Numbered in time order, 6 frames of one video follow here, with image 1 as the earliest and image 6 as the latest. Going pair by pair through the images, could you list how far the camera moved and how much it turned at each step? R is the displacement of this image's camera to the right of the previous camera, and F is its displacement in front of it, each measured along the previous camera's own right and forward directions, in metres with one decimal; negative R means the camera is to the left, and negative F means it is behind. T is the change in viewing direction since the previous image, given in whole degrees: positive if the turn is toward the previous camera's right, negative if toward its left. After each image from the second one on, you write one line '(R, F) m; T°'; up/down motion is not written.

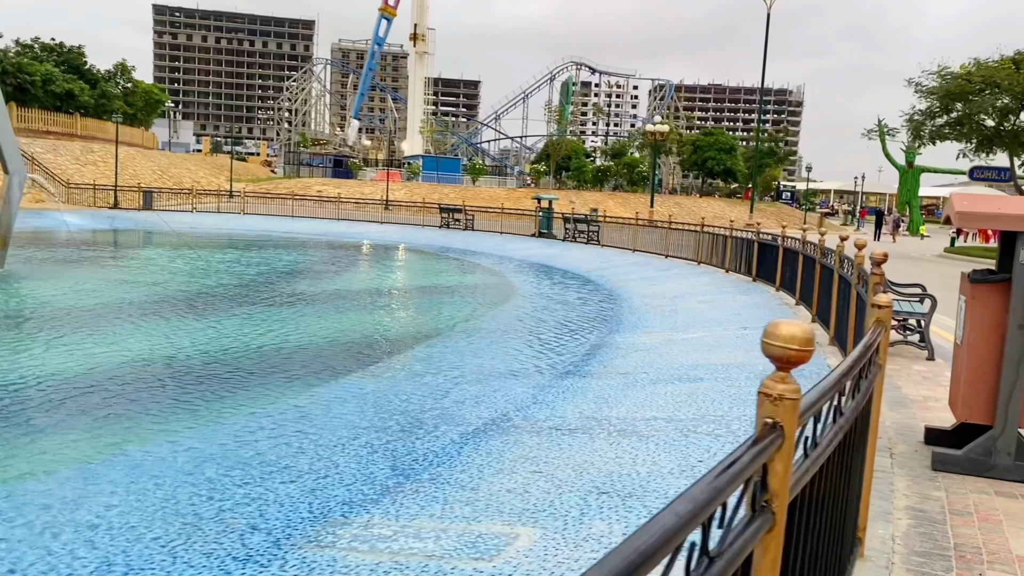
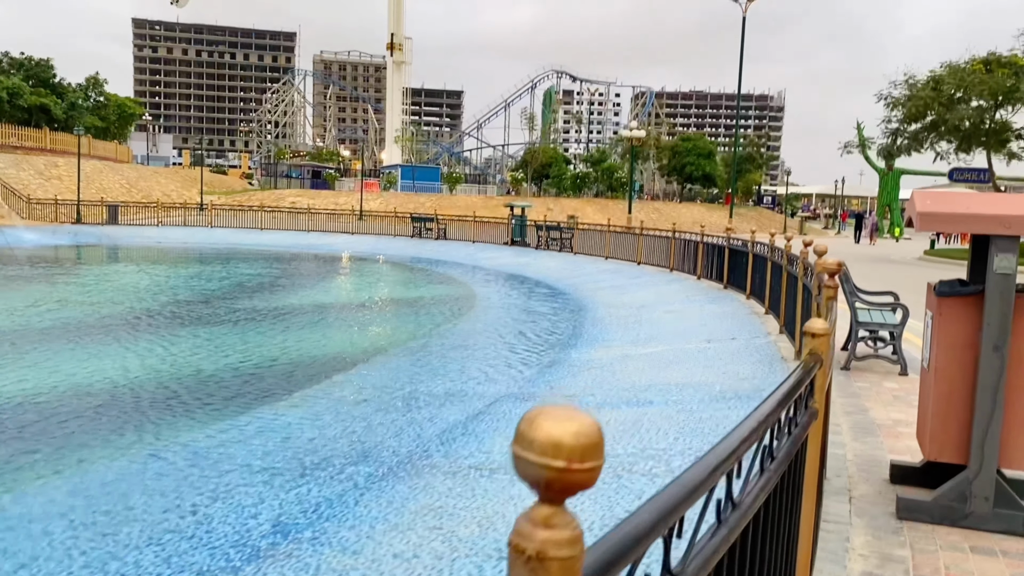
(+0.4, +0.6) m; +1°
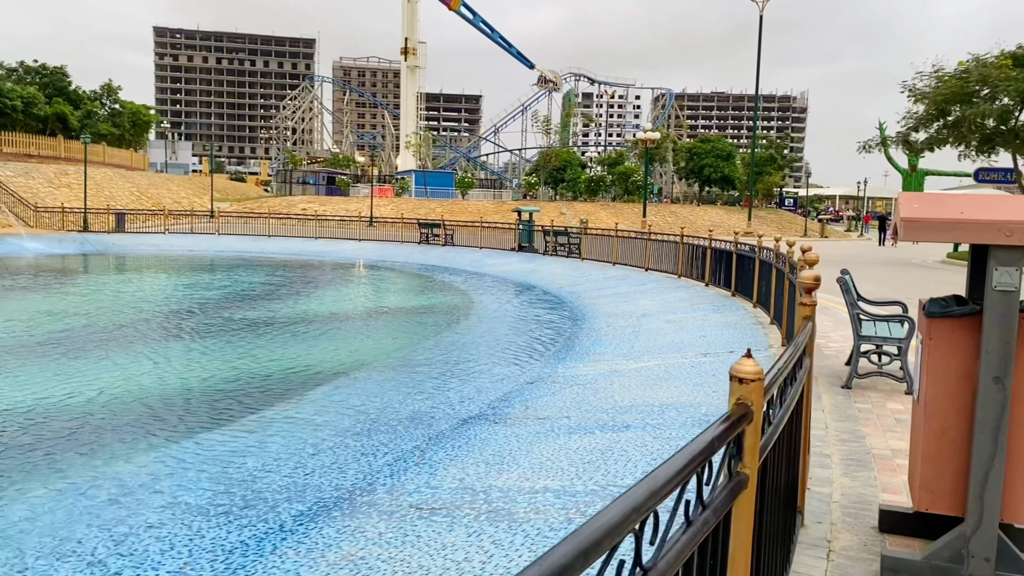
(+0.4, +0.4) m; -1°
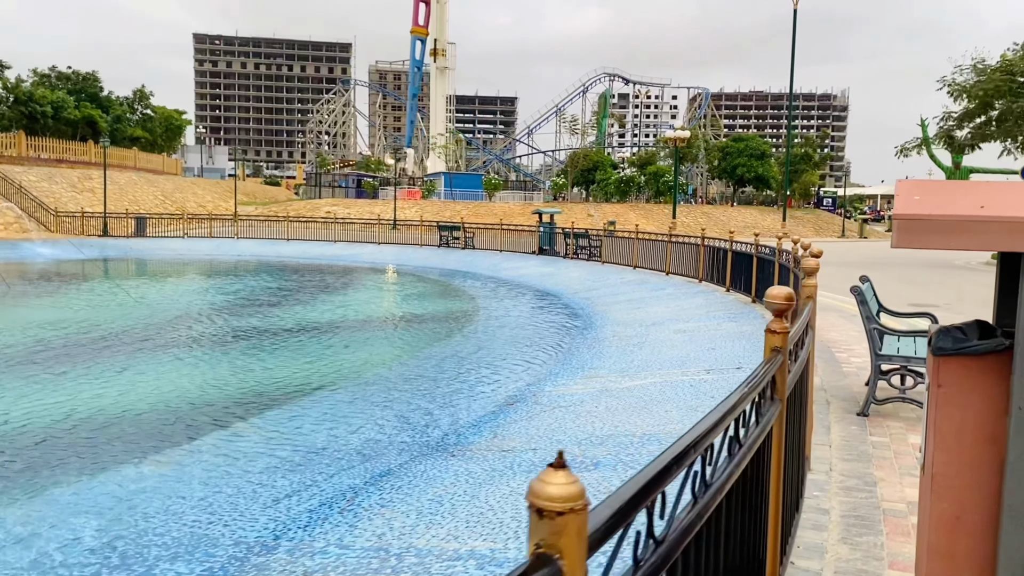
(+0.5, +0.7) m; -3°
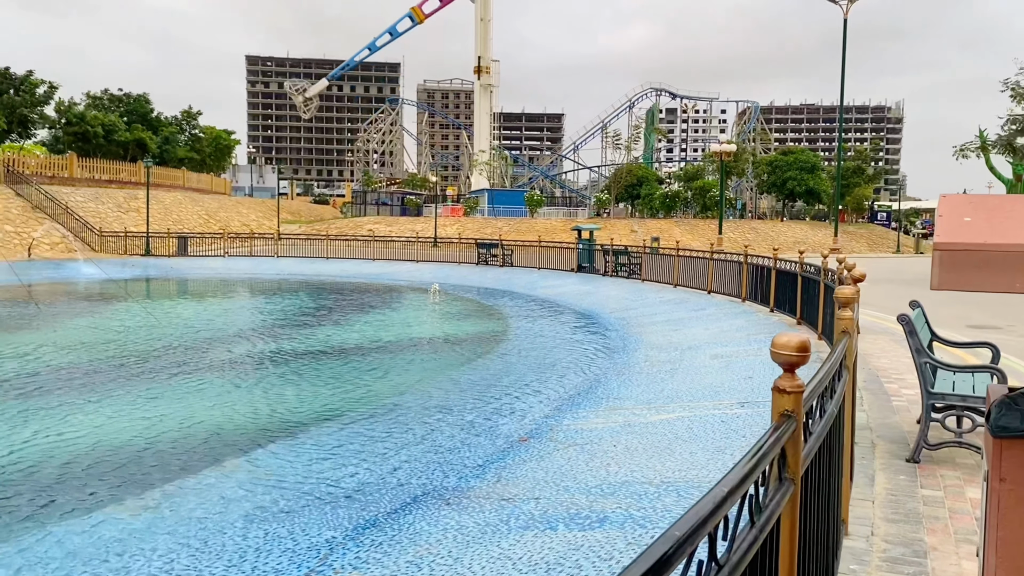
(+0.3, +0.4) m; -4°
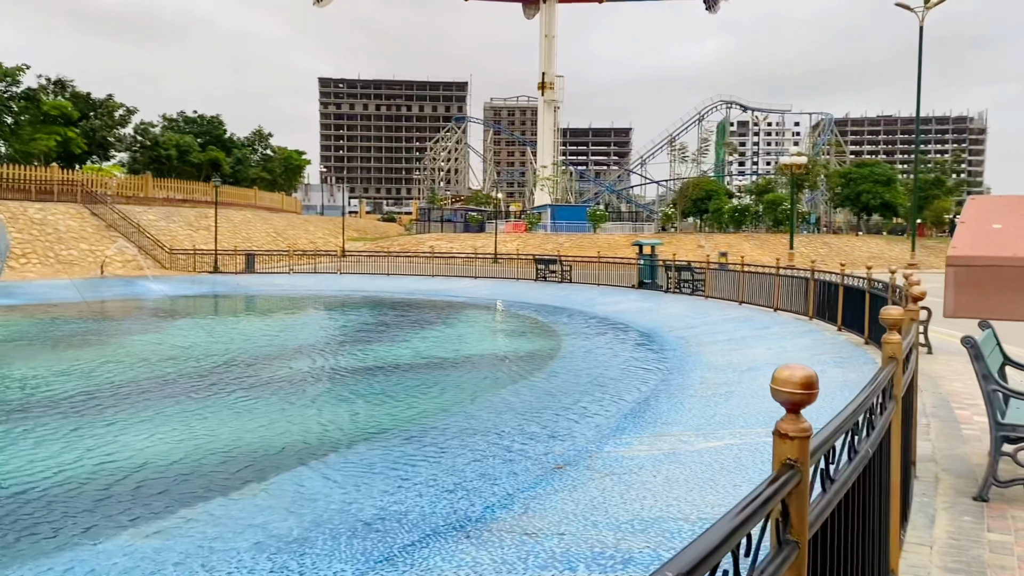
(+0.2, +0.2) m; -5°
